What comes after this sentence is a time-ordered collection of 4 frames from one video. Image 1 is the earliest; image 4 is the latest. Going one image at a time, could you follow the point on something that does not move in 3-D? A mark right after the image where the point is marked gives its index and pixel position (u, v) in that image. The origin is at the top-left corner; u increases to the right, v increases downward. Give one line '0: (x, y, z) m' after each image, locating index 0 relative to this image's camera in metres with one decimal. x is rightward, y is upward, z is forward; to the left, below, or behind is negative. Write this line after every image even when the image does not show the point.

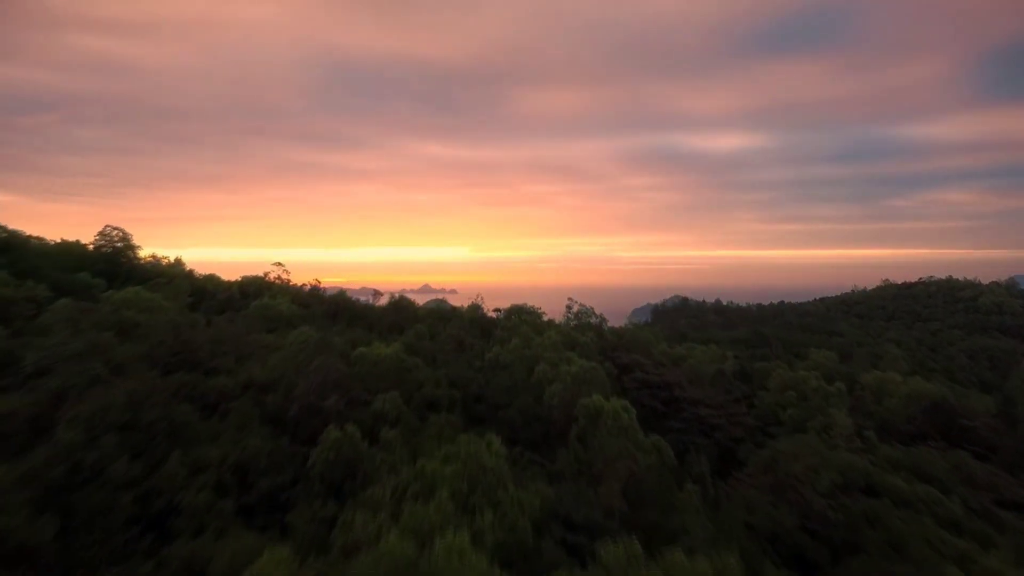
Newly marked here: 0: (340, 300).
0: (-4.4, -0.4, +13.7) m
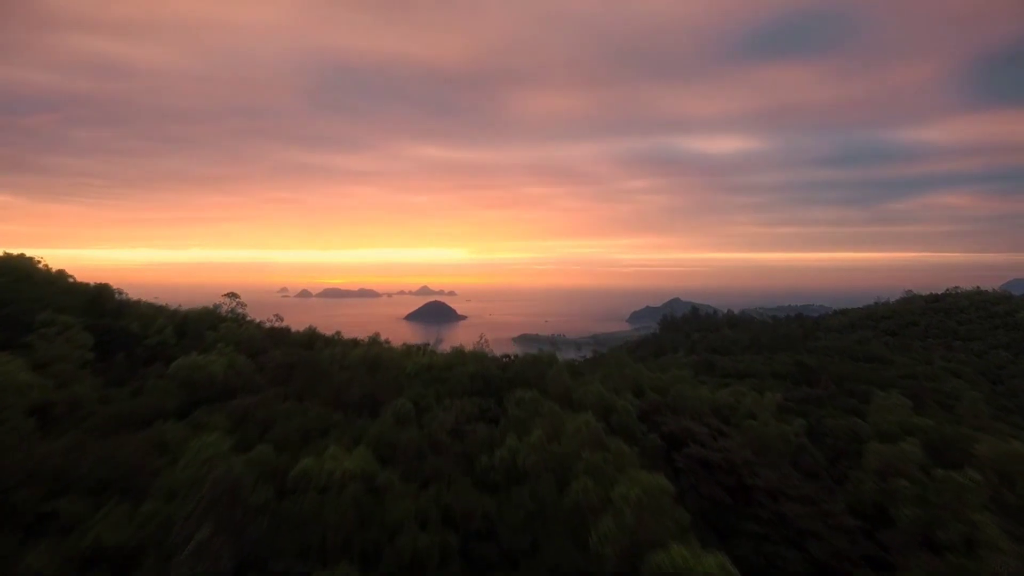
0: (-4.1, -1.2, +10.6) m
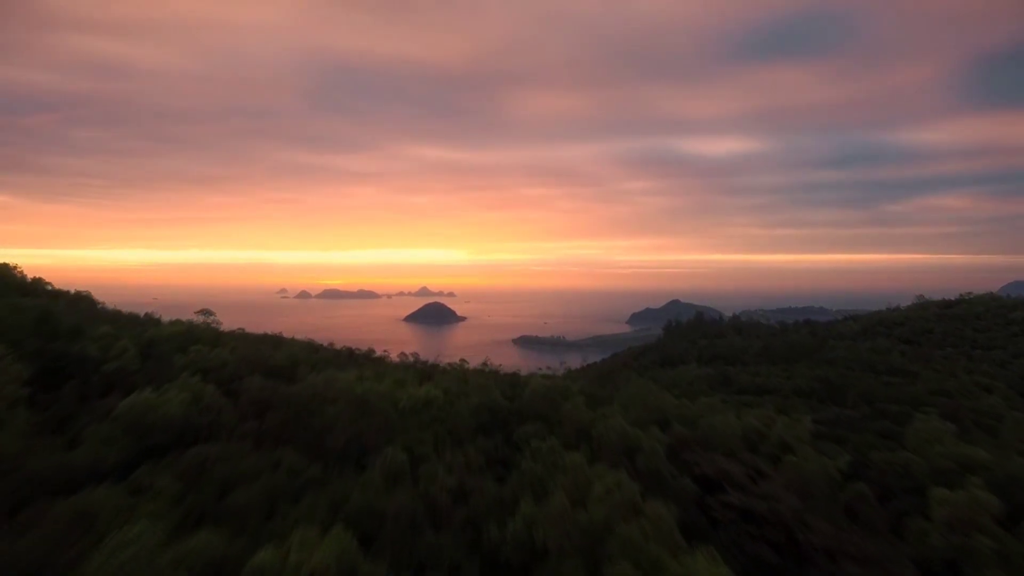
0: (-4.0, -1.6, +9.3) m
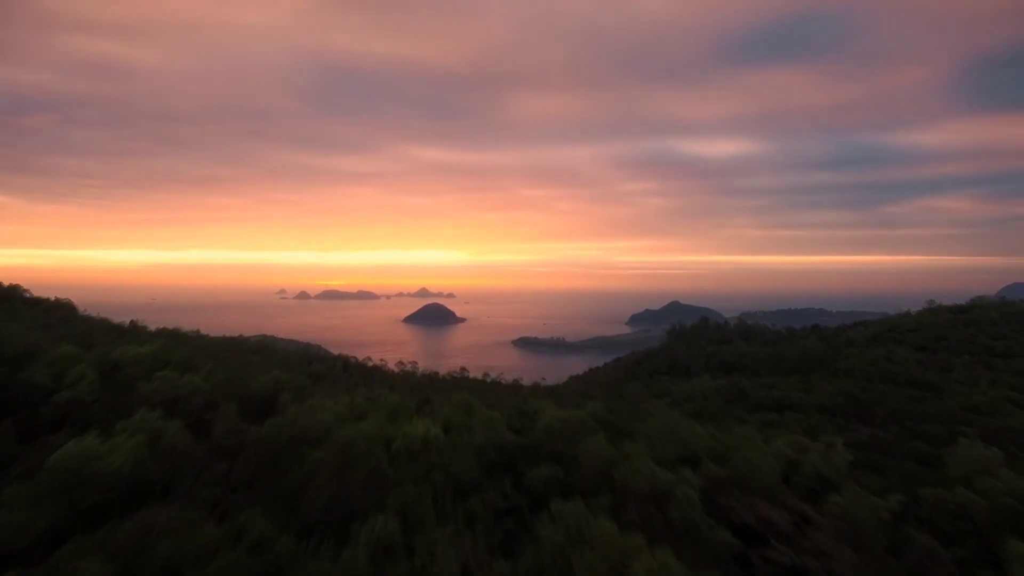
0: (-3.8, -1.9, +8.1) m
